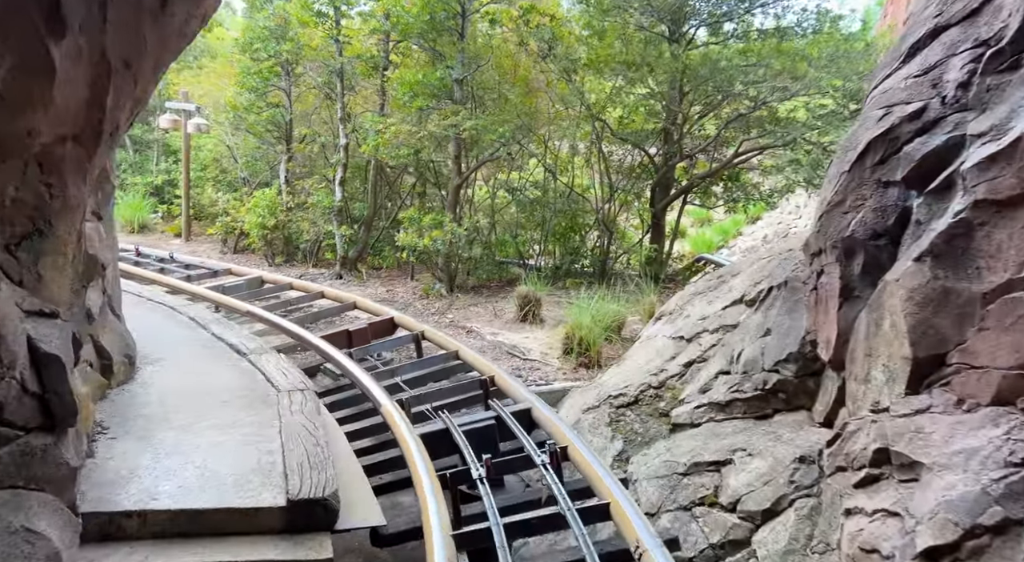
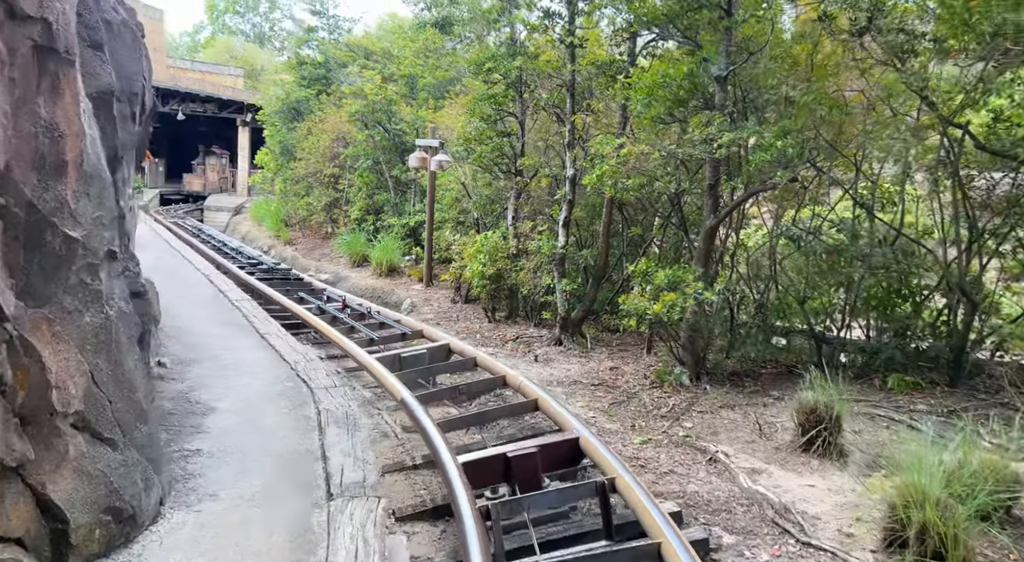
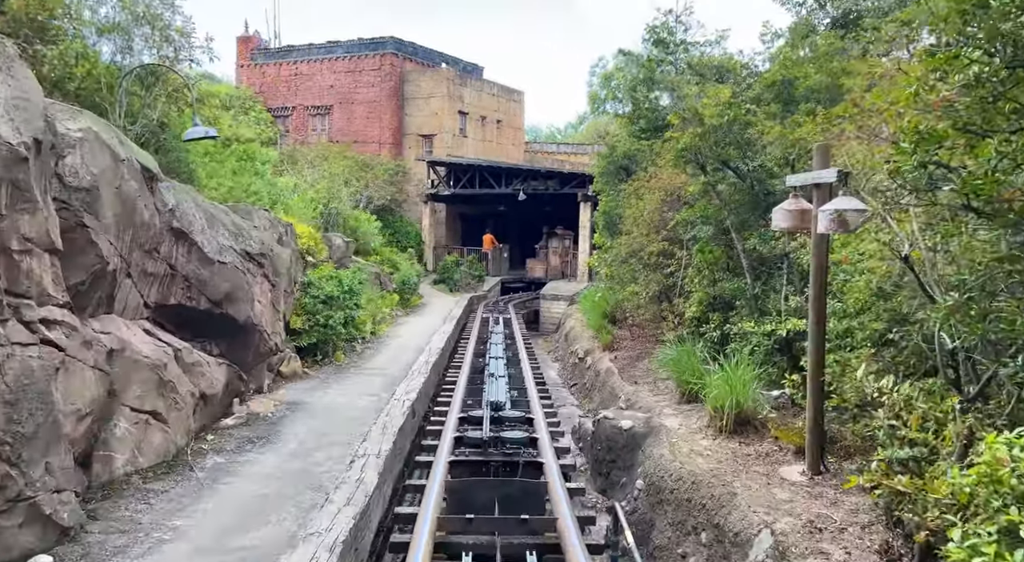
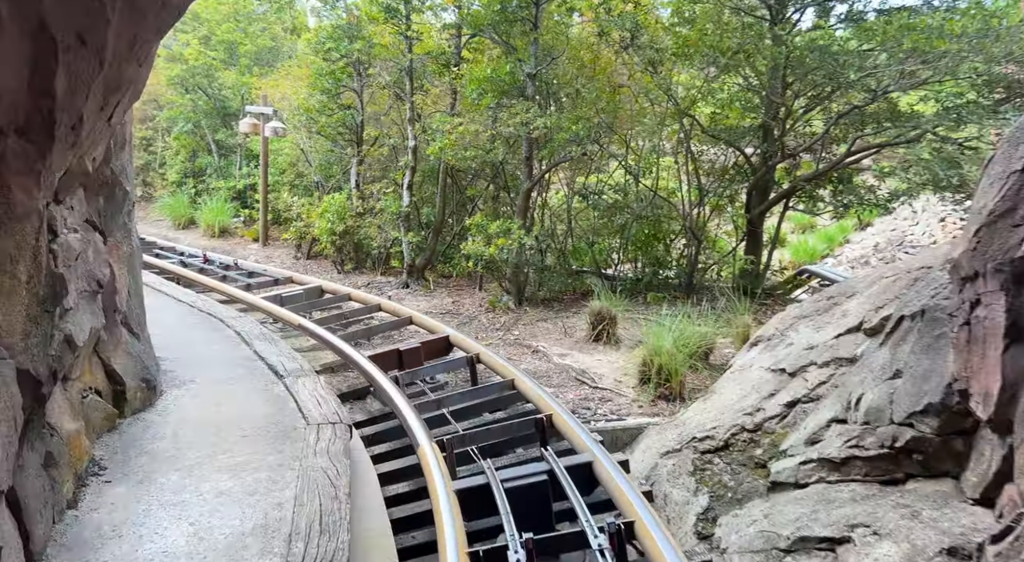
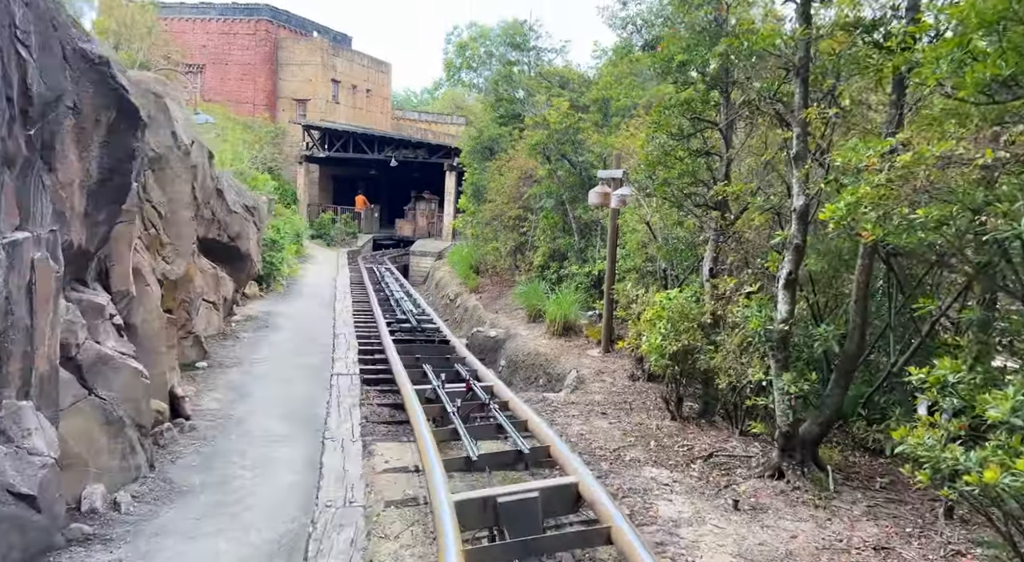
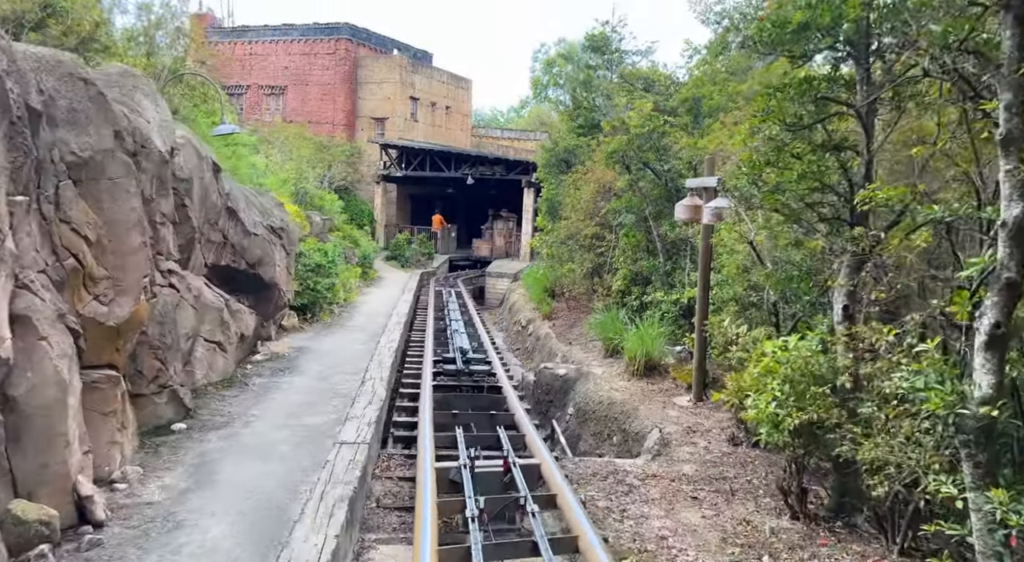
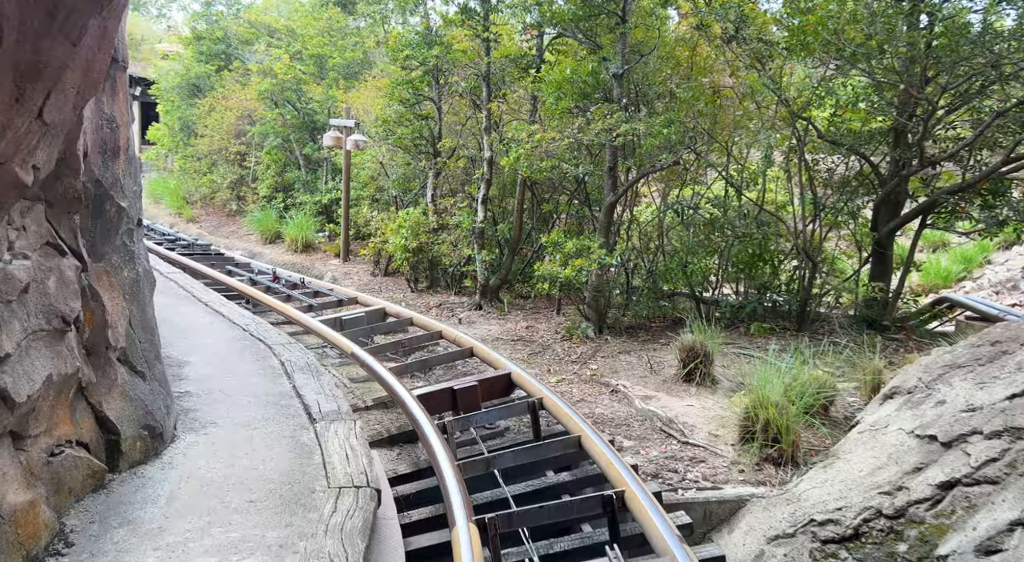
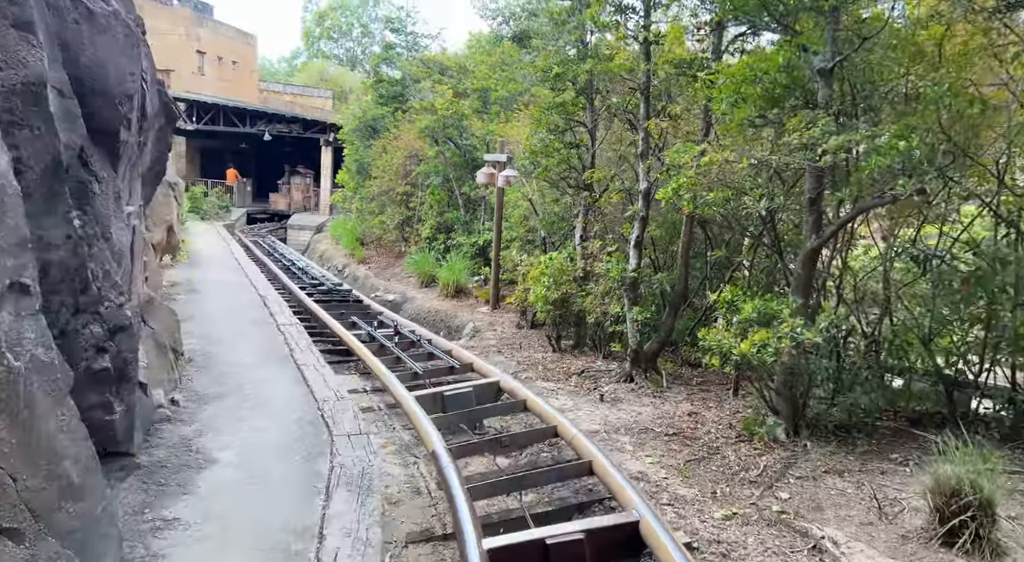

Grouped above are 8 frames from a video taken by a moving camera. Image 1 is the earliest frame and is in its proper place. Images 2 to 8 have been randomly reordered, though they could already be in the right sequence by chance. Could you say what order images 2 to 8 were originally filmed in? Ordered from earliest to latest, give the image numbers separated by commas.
4, 7, 2, 8, 5, 6, 3
